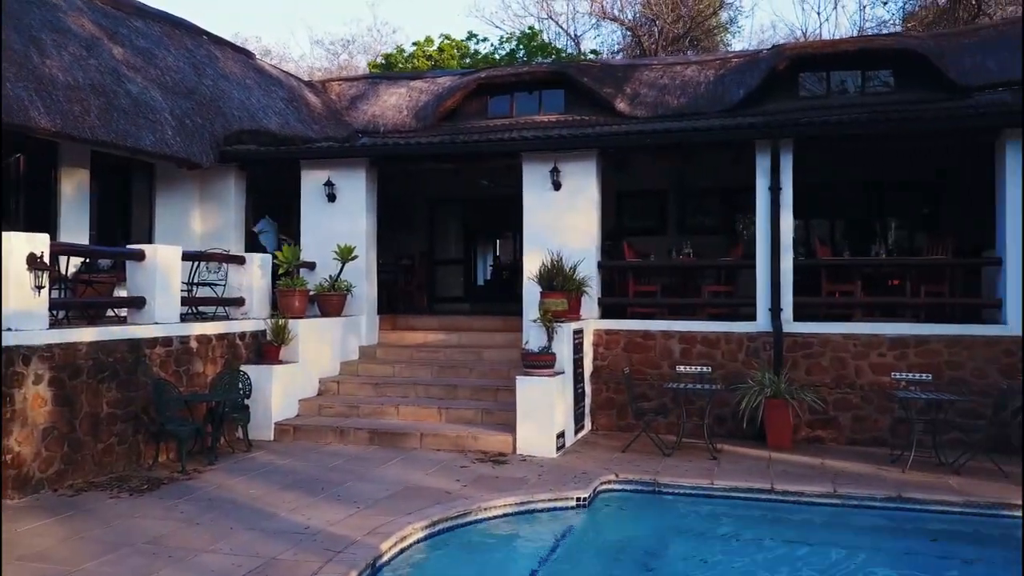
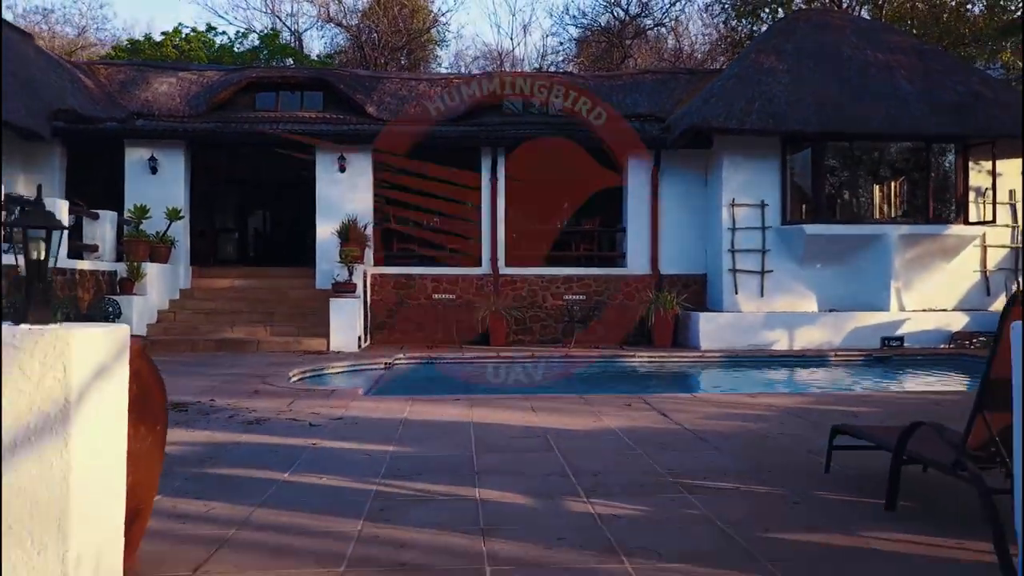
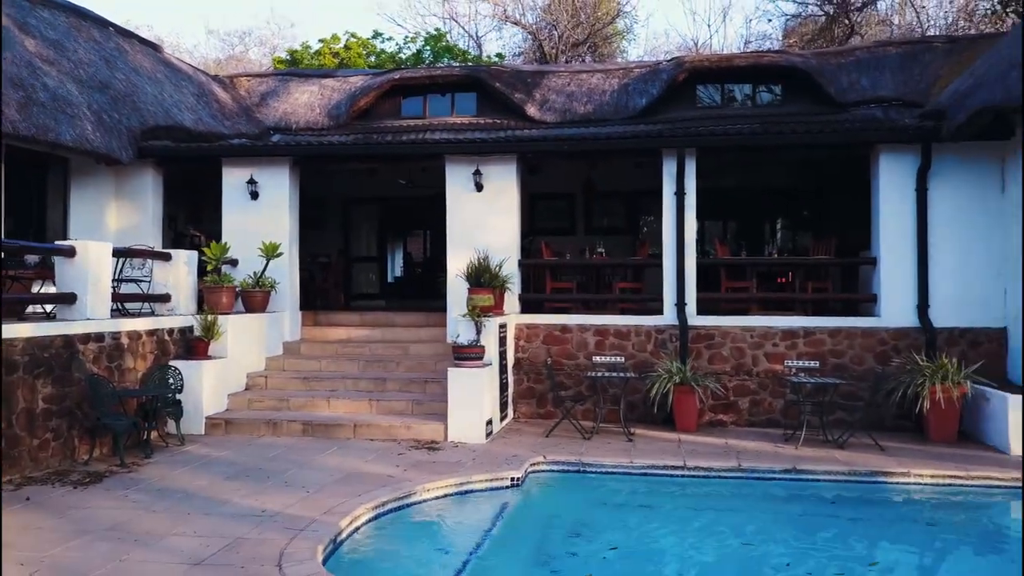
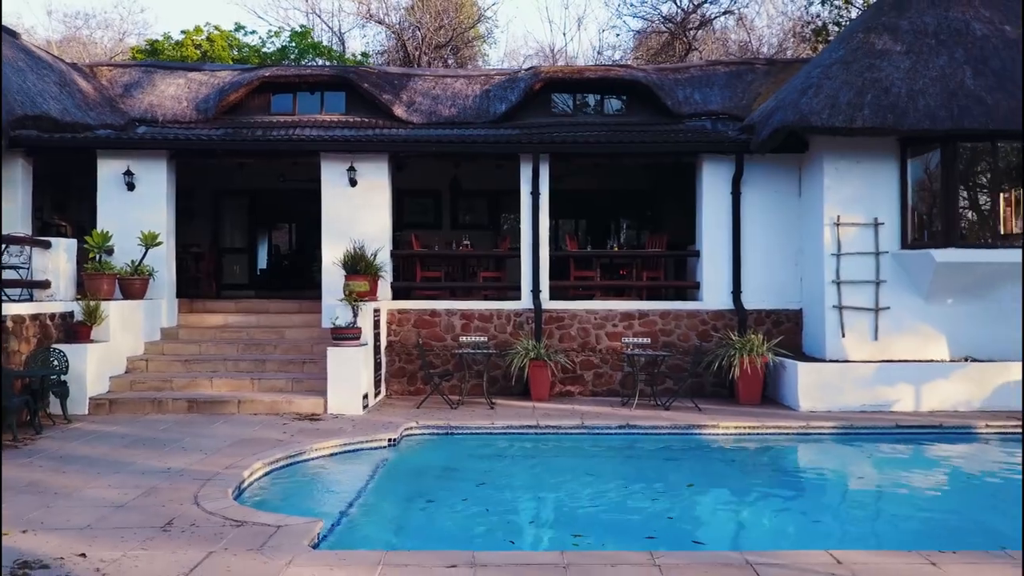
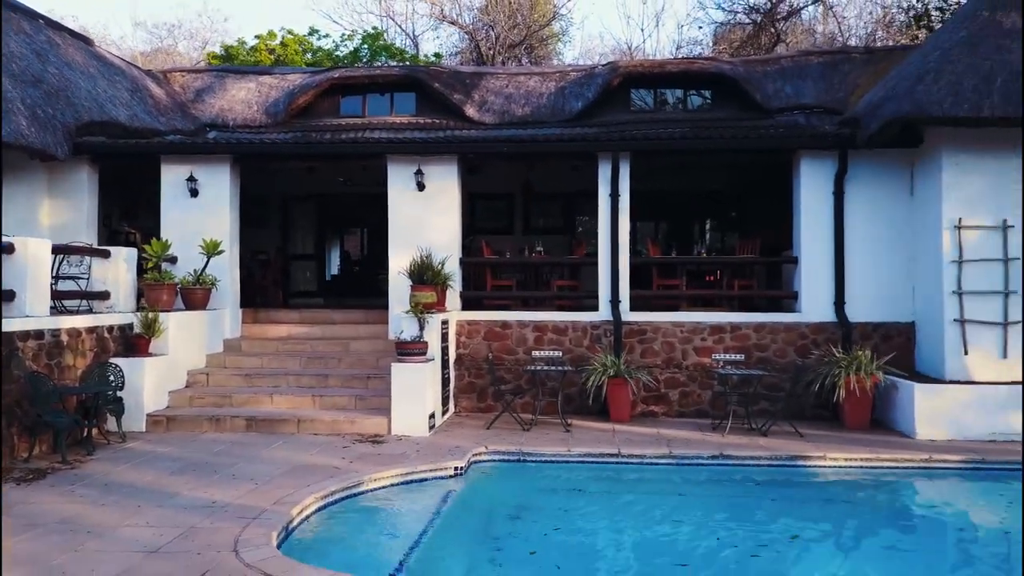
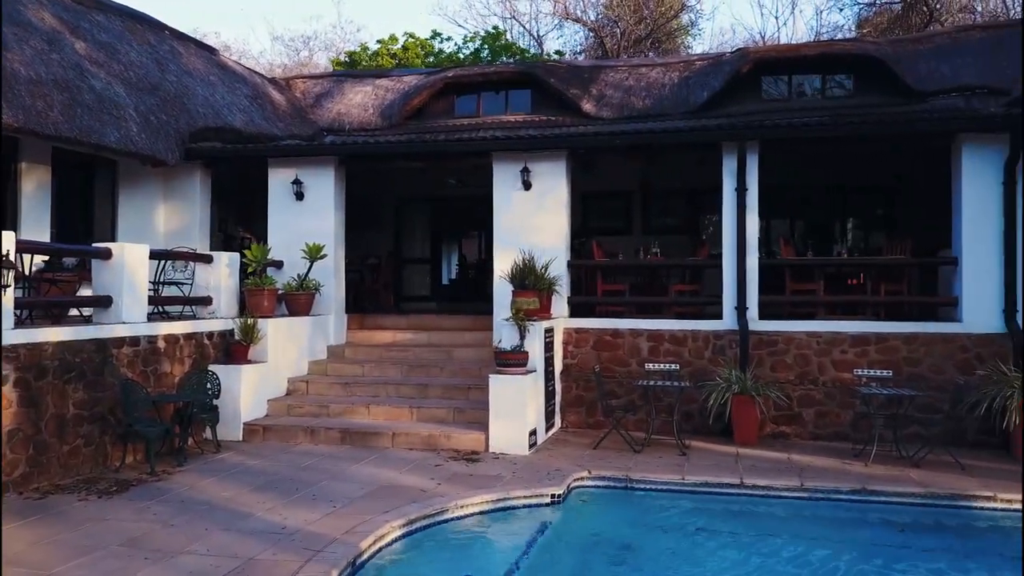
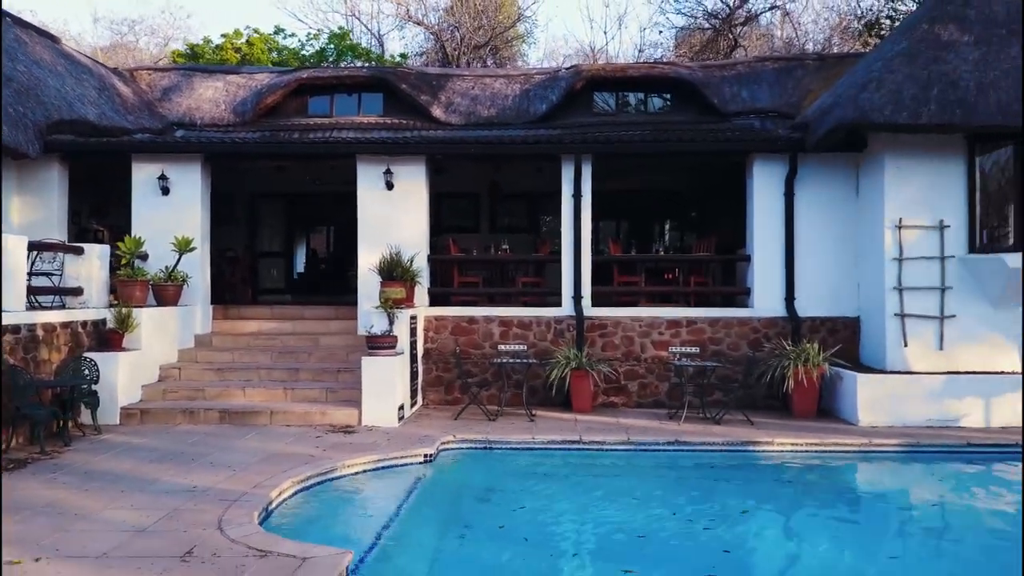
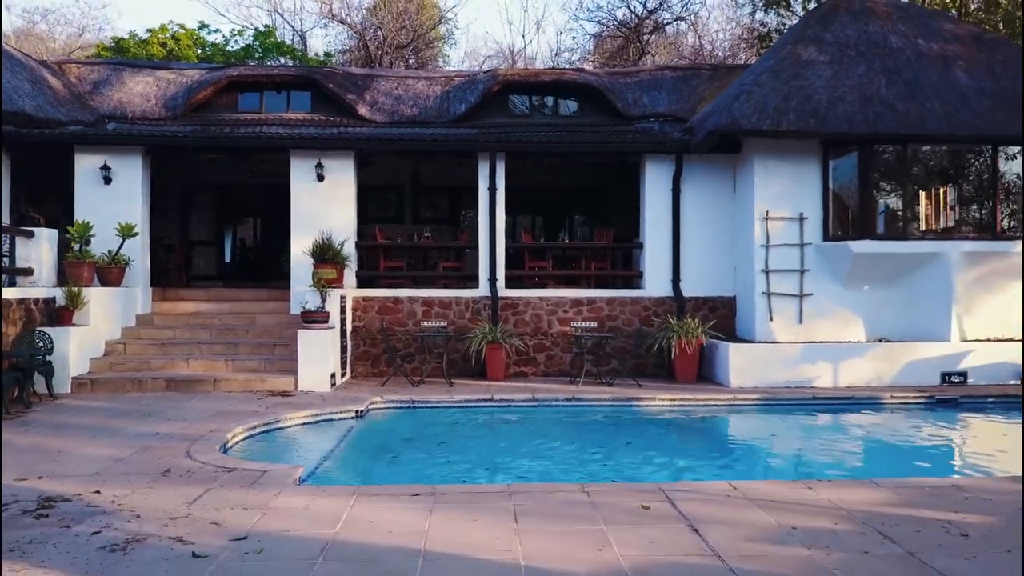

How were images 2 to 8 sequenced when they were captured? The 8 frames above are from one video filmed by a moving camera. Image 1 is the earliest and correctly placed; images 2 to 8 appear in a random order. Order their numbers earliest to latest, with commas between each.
6, 3, 5, 7, 4, 8, 2
